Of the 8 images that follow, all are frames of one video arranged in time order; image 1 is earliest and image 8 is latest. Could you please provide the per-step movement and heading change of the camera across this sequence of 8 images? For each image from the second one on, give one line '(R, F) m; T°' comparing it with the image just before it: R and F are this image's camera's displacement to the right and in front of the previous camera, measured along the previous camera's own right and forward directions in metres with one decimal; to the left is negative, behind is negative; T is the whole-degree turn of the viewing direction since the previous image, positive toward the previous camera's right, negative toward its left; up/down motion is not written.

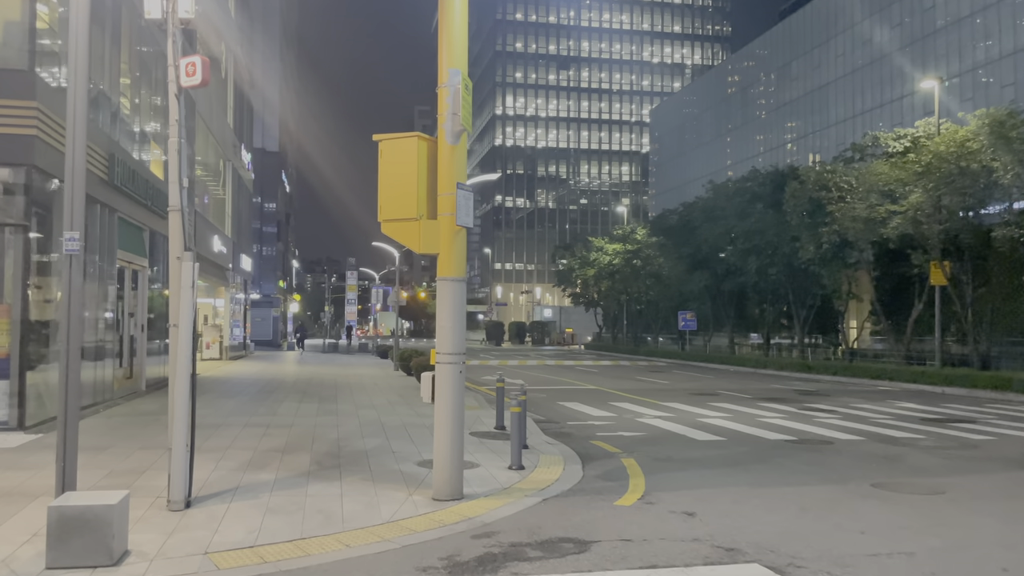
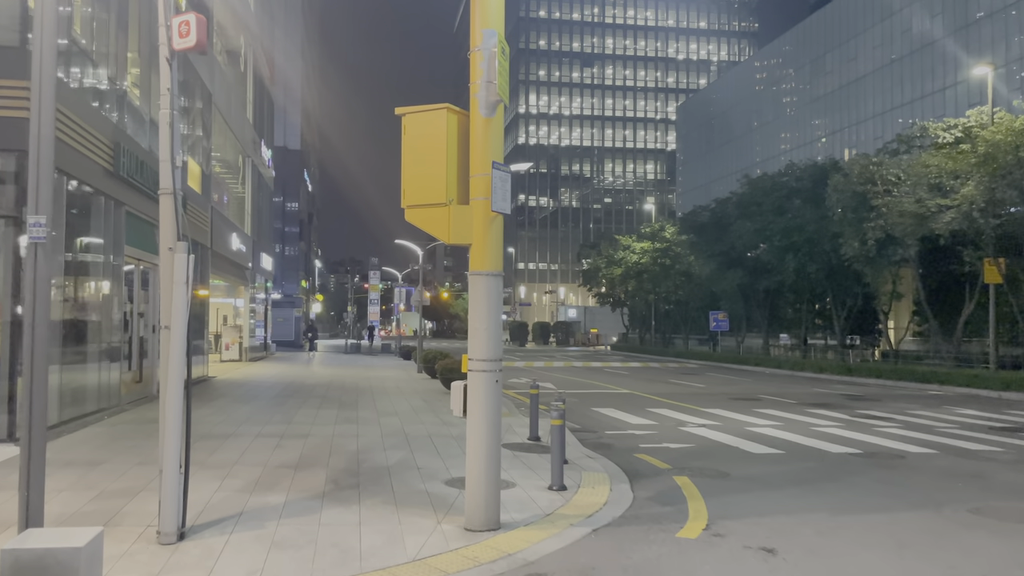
(-0.2, +1.2) m; -2°
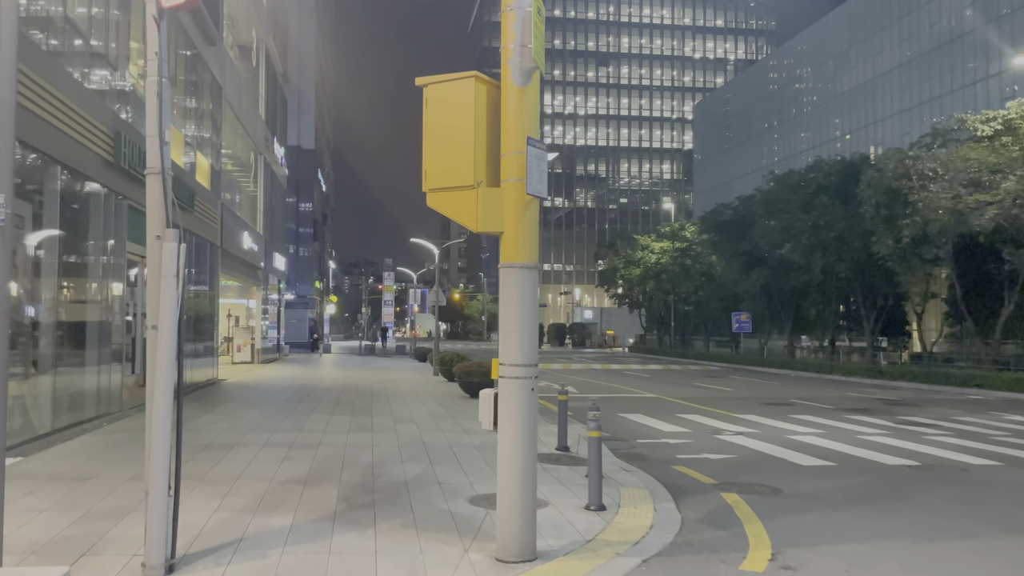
(-0.2, +0.9) m; -1°
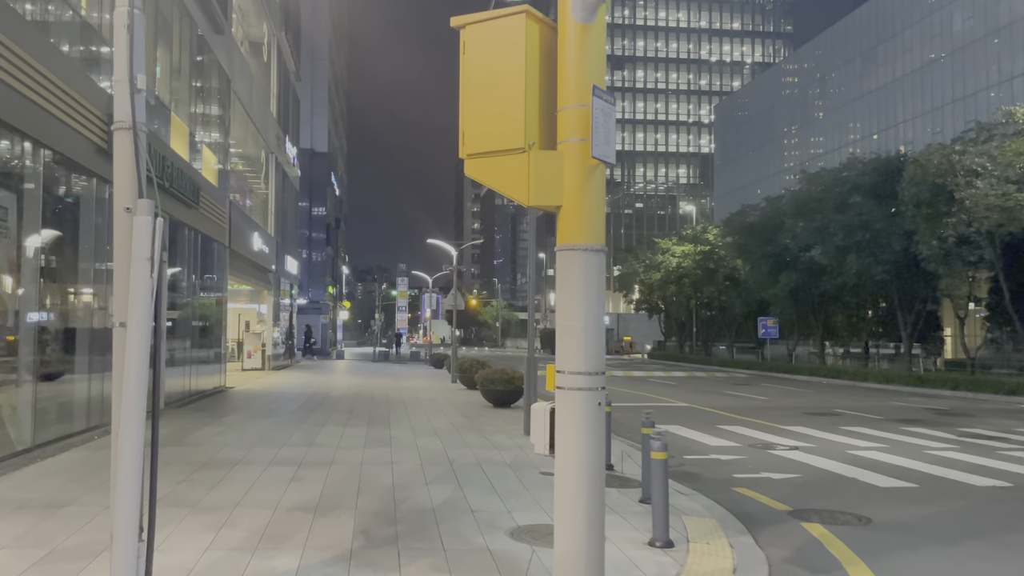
(-0.3, +1.3) m; -1°
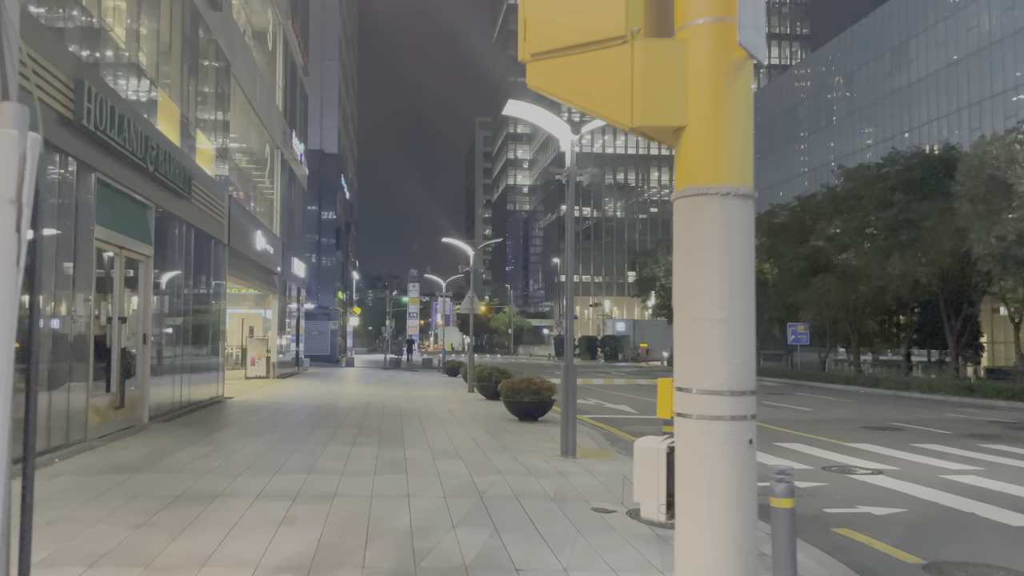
(-0.3, +1.9) m; -1°
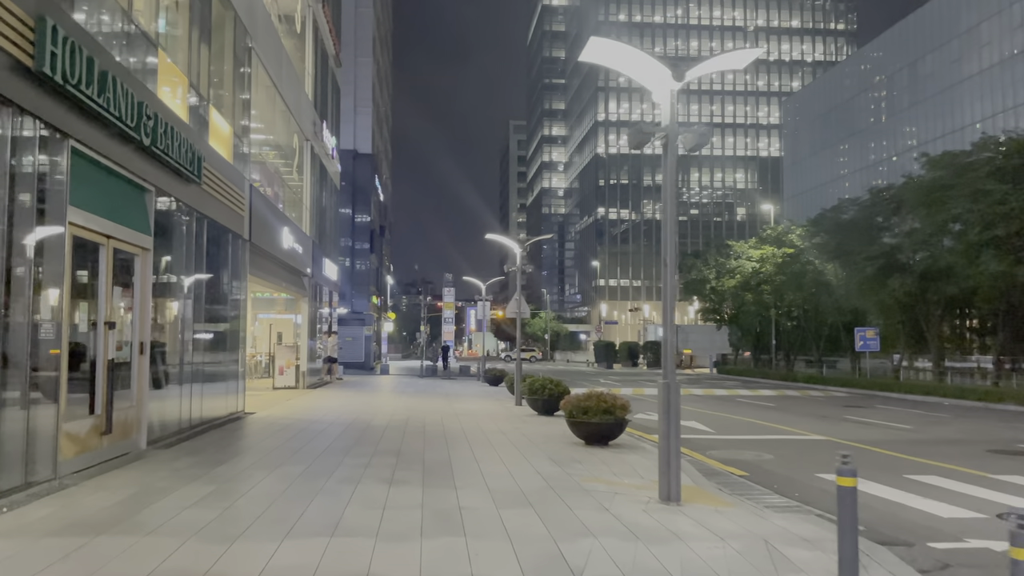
(-0.5, +2.5) m; -2°
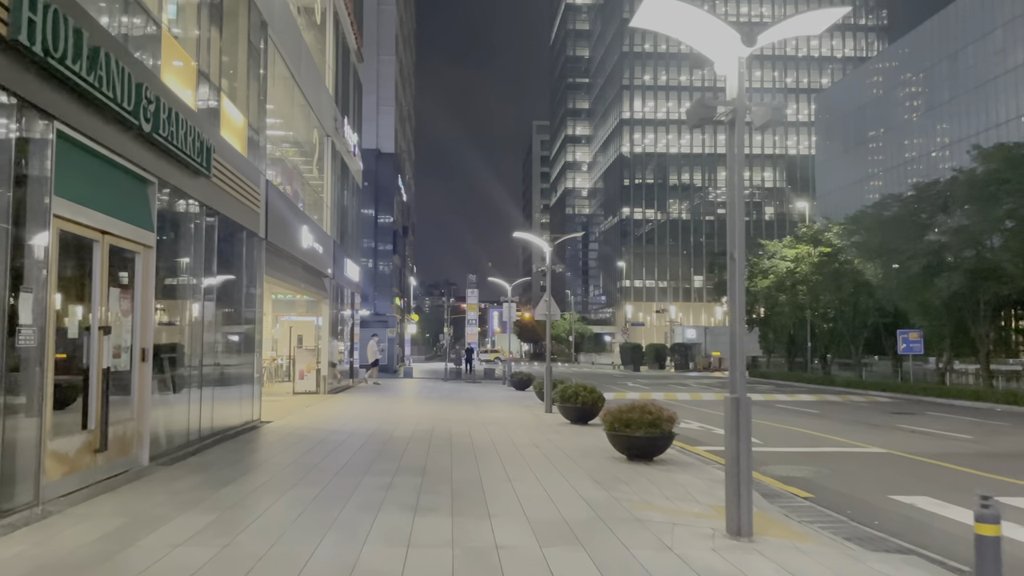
(-0.2, +1.1) m; -2°
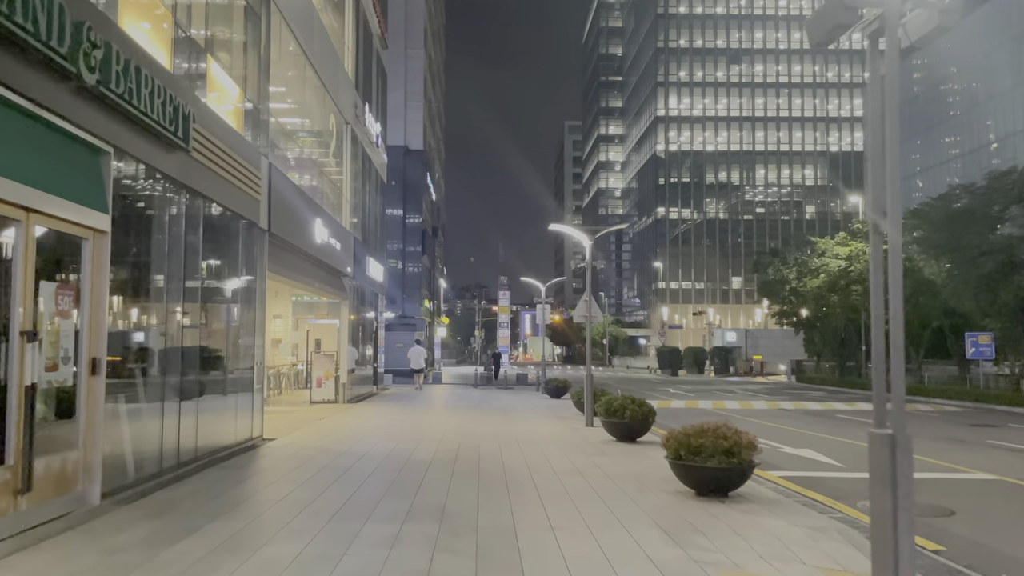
(-0.1, +2.2) m; -2°
